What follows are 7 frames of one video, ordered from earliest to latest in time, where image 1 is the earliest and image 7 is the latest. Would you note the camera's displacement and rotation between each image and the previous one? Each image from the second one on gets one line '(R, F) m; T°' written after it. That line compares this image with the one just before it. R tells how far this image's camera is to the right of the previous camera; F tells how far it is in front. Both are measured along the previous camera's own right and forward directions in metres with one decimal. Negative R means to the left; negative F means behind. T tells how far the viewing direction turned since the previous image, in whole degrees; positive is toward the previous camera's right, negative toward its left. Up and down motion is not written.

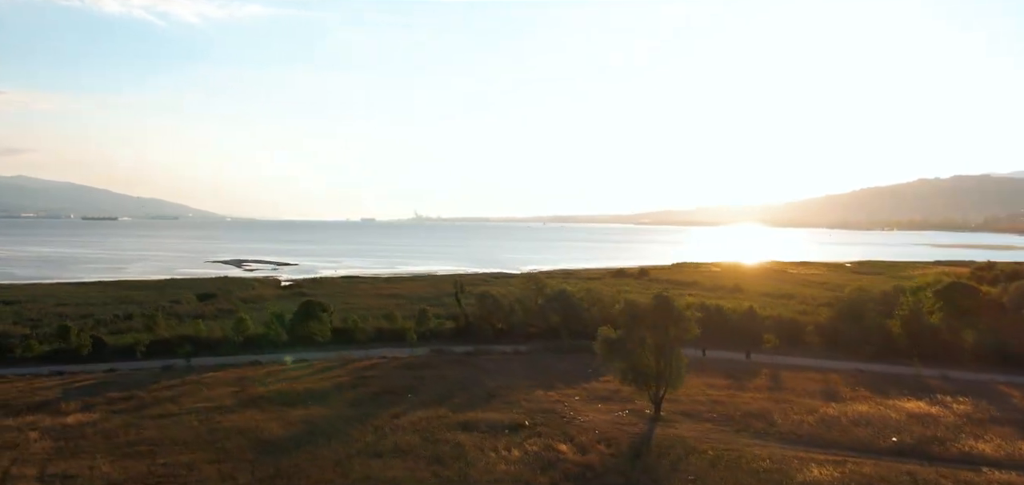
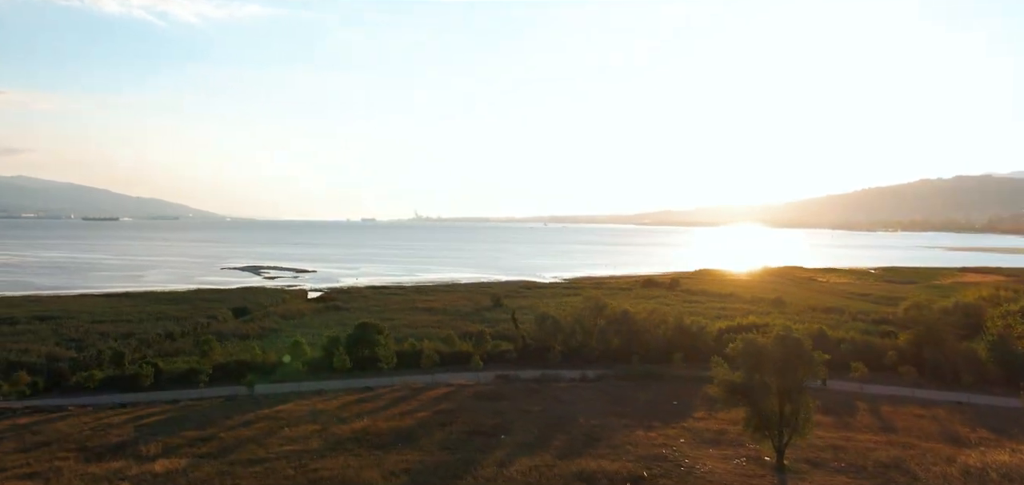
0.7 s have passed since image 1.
(-1.3, +0.5) m; 0°
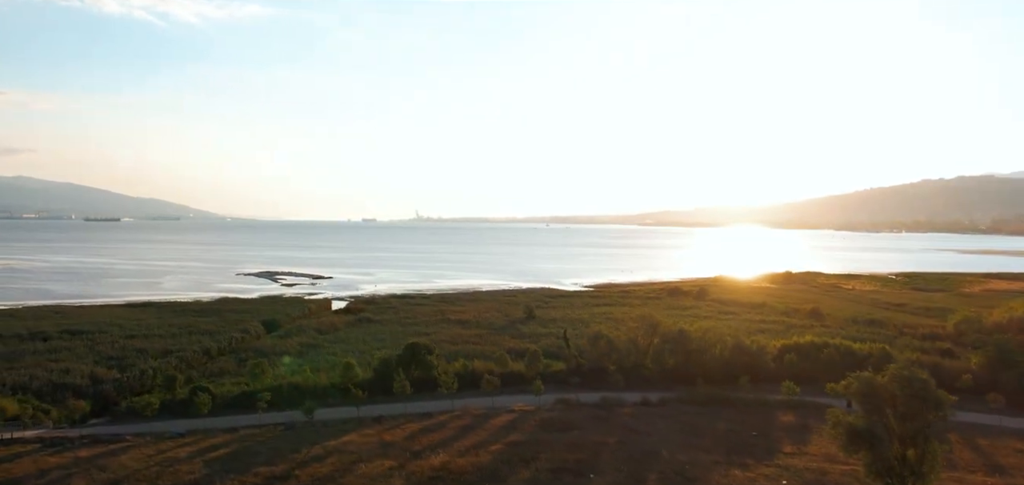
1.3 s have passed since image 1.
(-1.2, +0.4) m; 0°
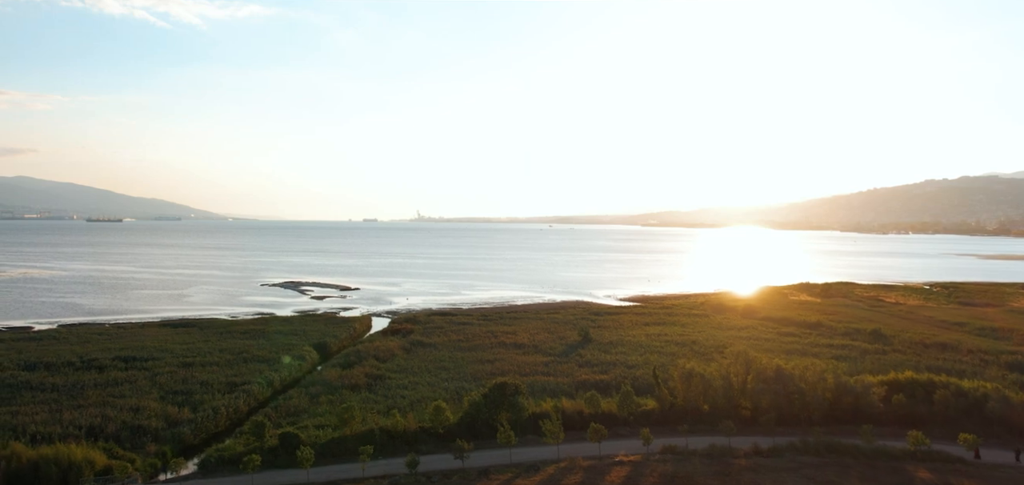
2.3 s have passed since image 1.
(-1.9, +0.7) m; 0°
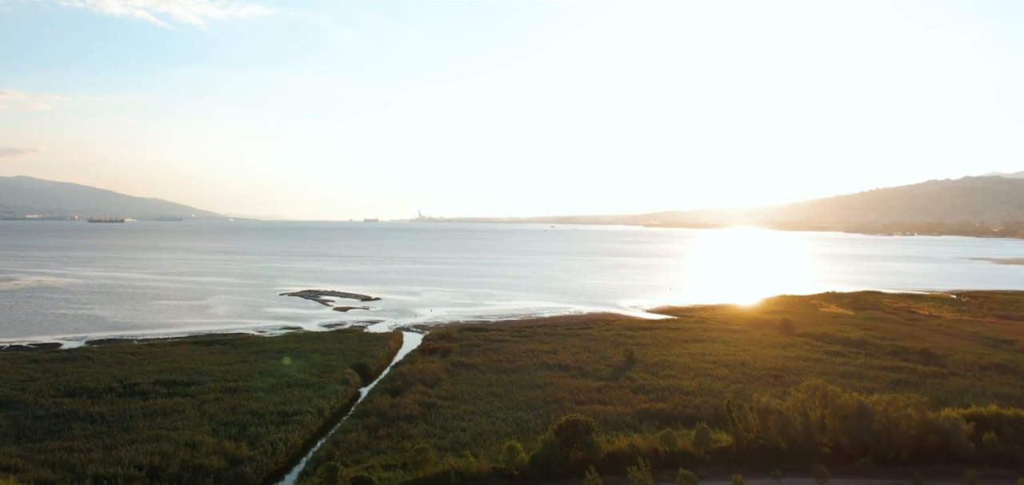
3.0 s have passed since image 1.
(-1.4, +0.6) m; 0°
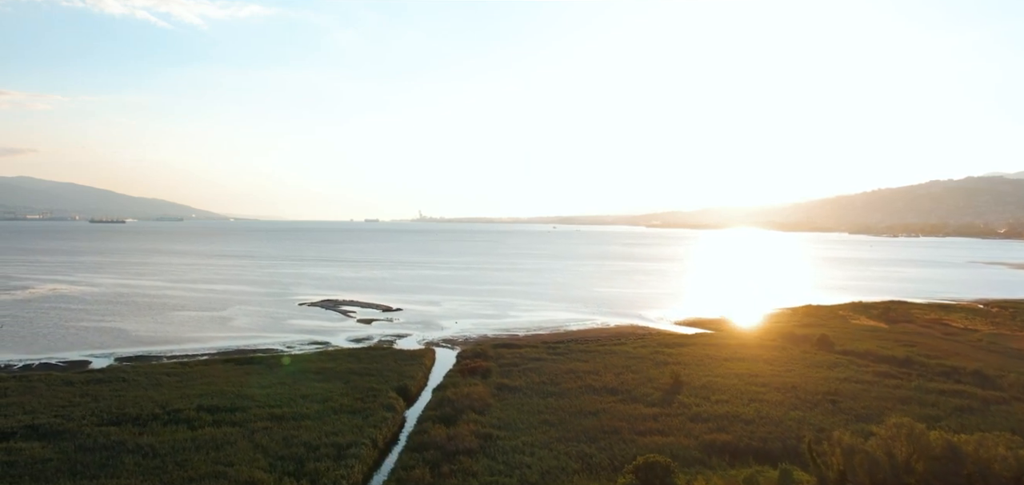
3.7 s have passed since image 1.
(-1.4, +0.6) m; 0°
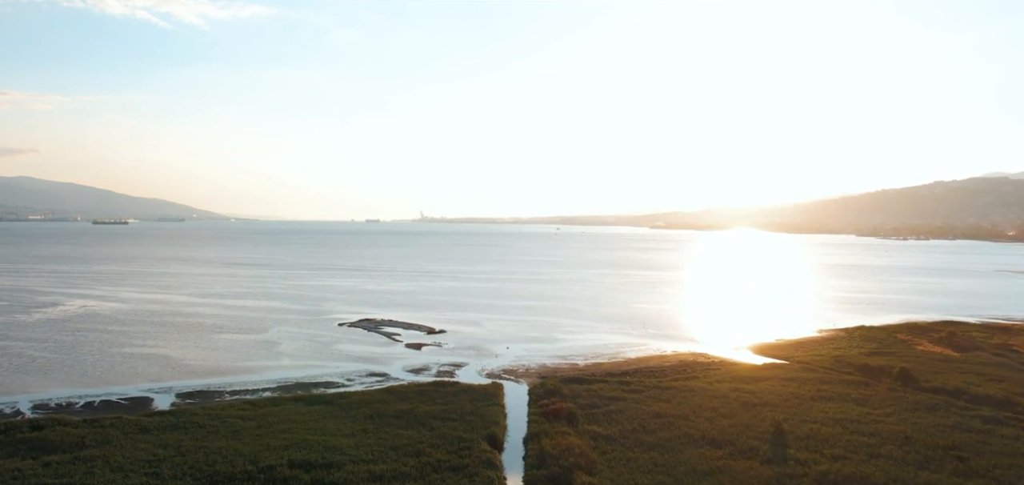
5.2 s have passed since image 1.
(-3.0, +1.1) m; -1°
